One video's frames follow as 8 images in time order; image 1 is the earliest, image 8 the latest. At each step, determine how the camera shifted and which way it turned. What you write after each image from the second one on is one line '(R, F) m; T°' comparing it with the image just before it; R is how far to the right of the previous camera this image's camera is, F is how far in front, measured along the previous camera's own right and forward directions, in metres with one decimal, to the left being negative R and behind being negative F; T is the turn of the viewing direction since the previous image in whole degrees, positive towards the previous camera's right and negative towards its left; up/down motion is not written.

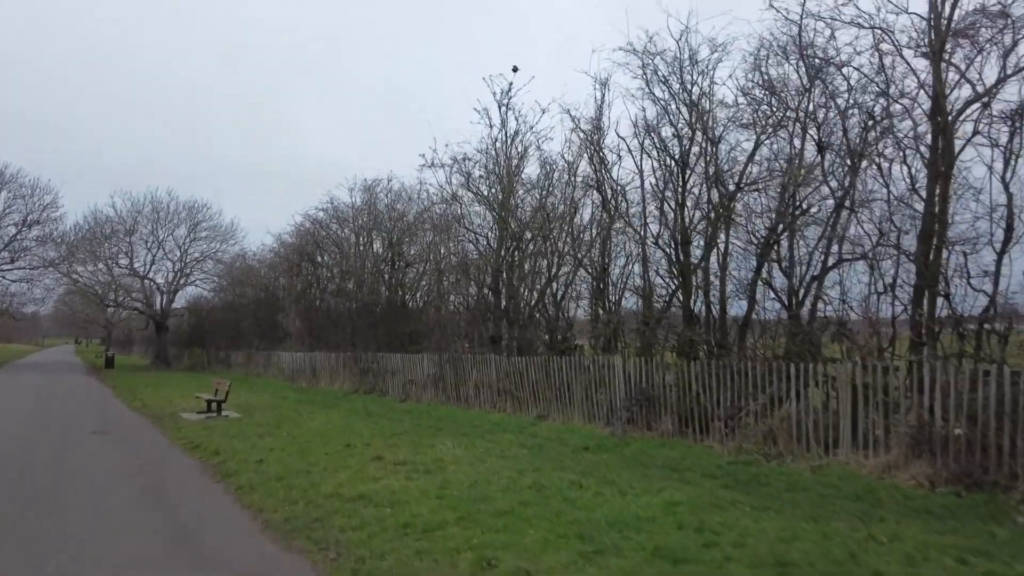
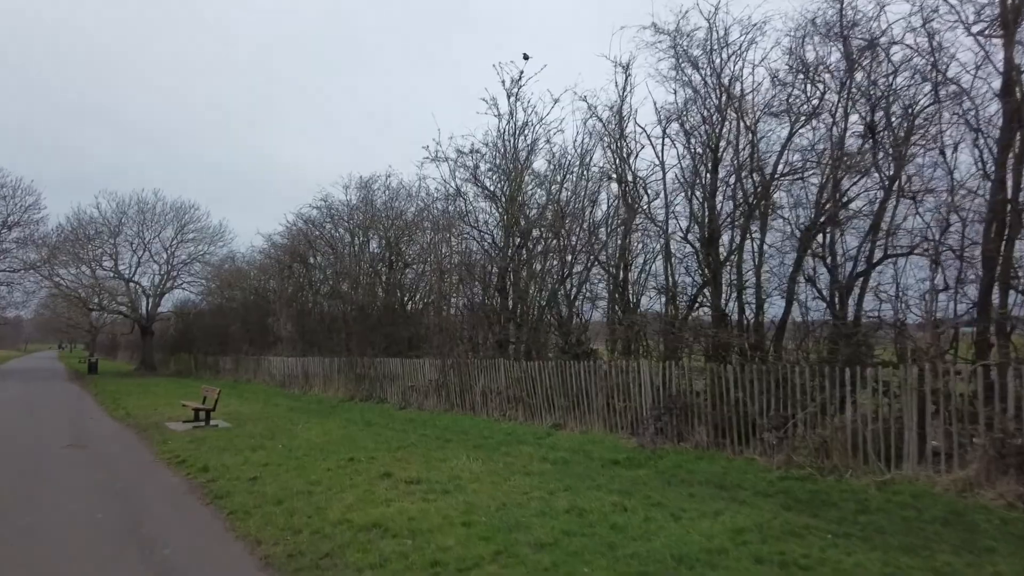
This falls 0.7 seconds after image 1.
(-0.6, +1.2) m; +1°
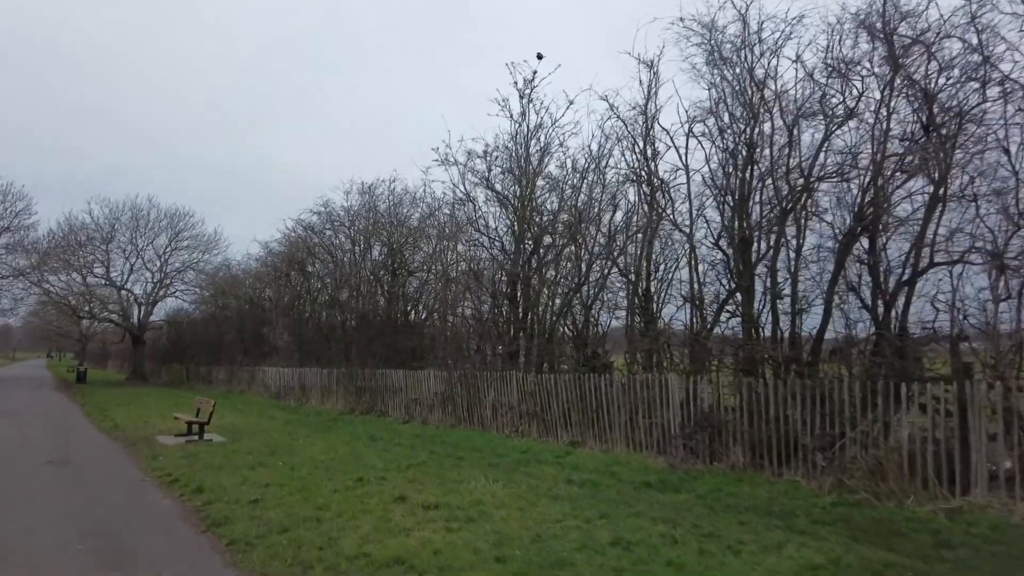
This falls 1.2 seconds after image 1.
(-0.5, +0.8) m; +1°
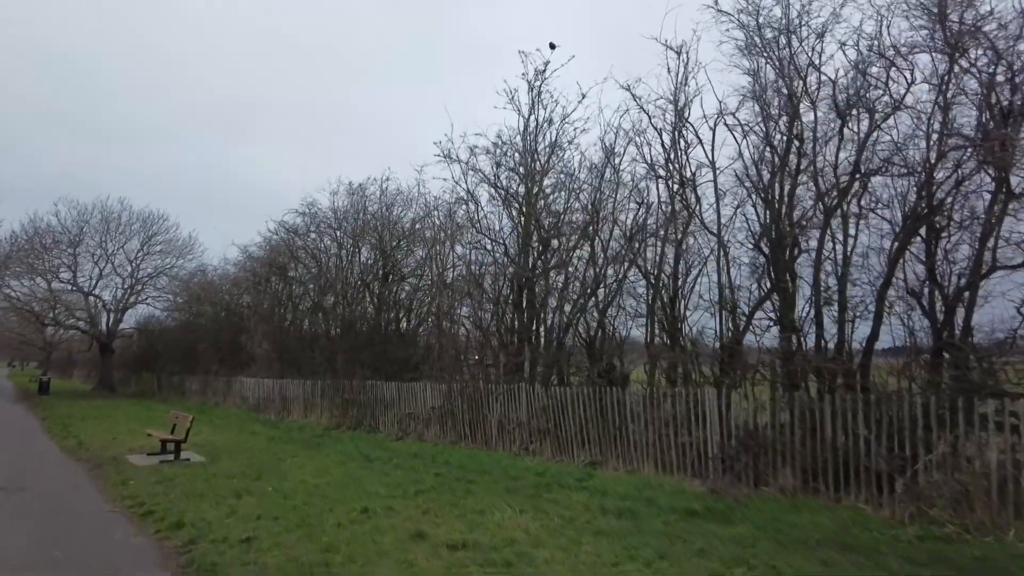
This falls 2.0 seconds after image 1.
(-0.8, +1.3) m; +2°
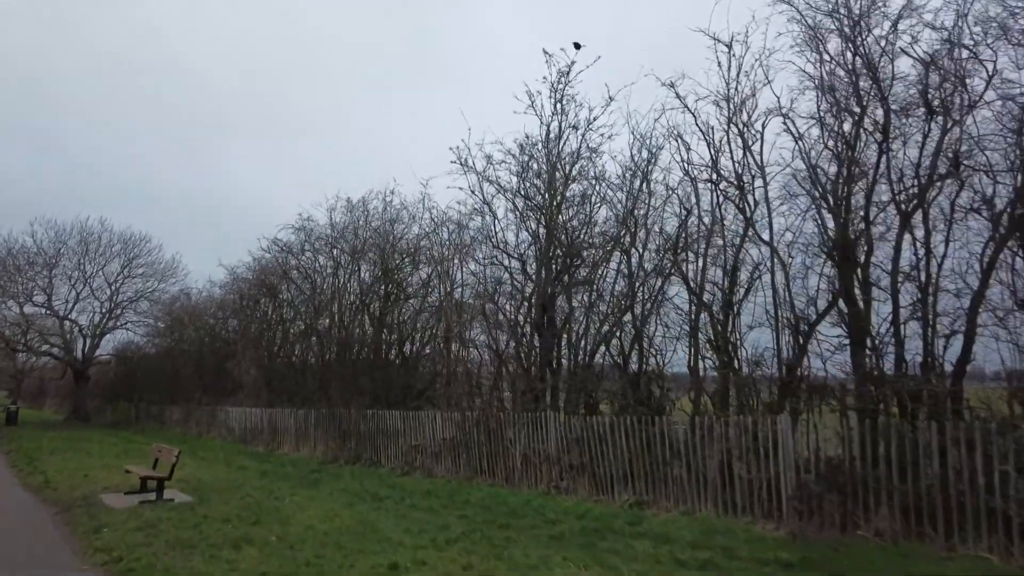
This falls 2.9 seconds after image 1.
(-0.9, +1.5) m; +1°
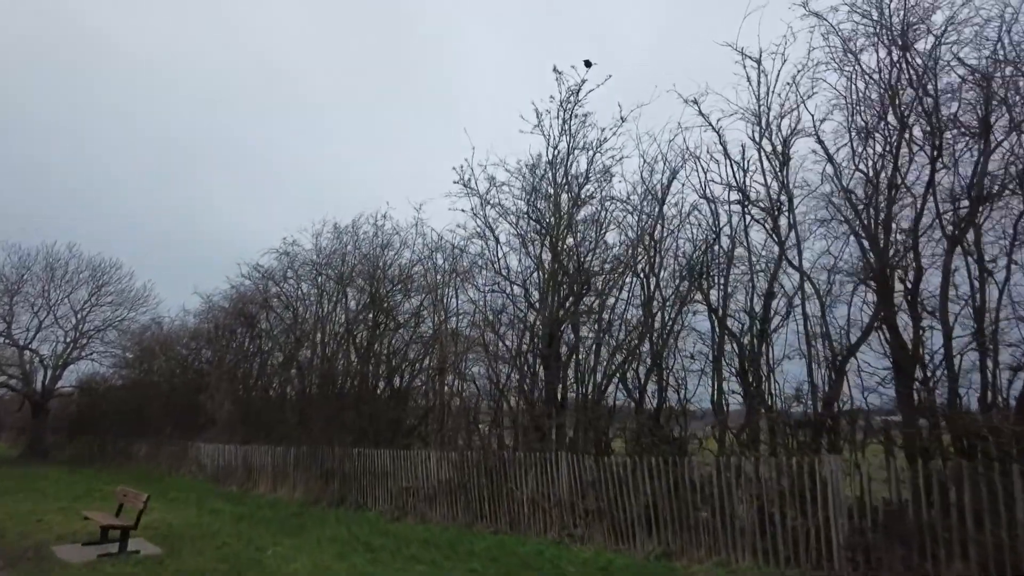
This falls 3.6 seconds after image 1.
(-0.7, +1.0) m; +2°
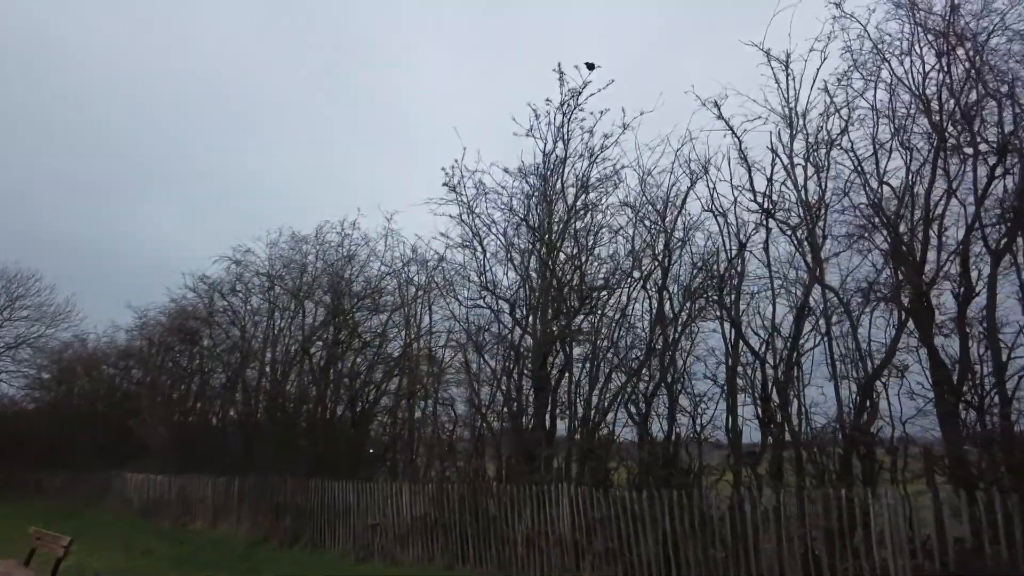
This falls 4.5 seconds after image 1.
(-1.0, +1.3) m; +5°
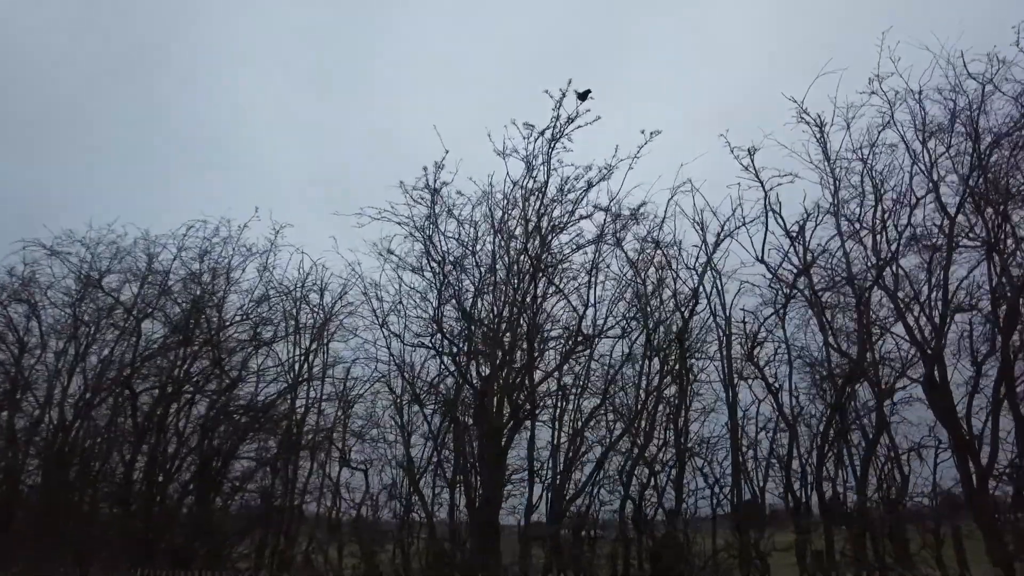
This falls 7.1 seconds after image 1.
(-3.3, +2.7) m; +20°
